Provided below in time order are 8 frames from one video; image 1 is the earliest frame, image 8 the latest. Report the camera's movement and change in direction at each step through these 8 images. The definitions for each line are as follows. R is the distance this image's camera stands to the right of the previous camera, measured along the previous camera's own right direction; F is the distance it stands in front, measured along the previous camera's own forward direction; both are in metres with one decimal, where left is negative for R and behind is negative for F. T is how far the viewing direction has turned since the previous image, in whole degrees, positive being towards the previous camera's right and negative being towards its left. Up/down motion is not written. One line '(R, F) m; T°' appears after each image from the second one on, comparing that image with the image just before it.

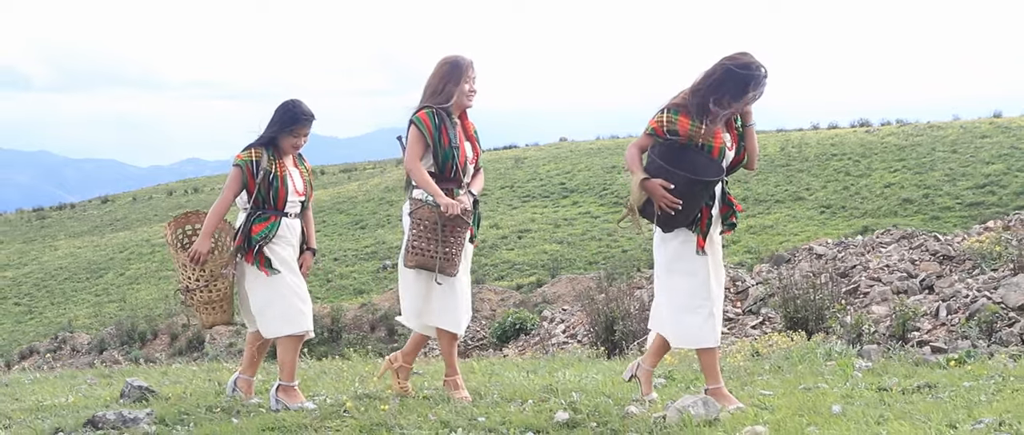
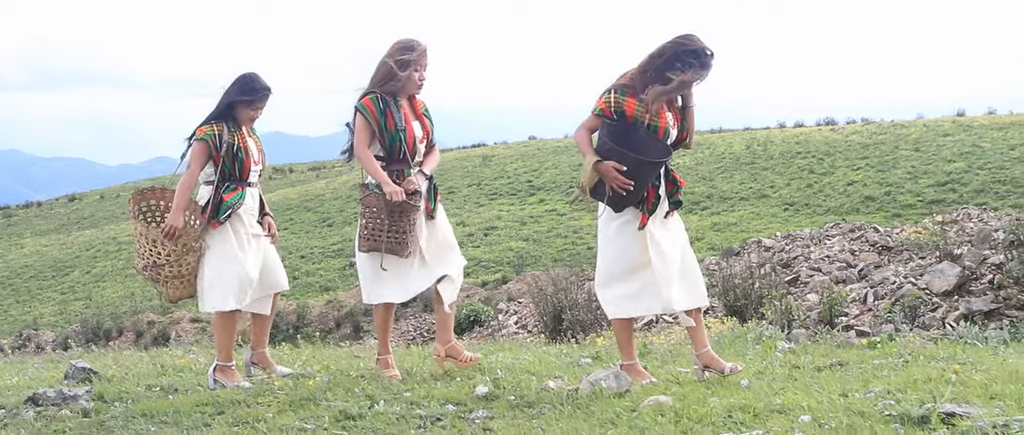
(+0.3, -0.2) m; +1°
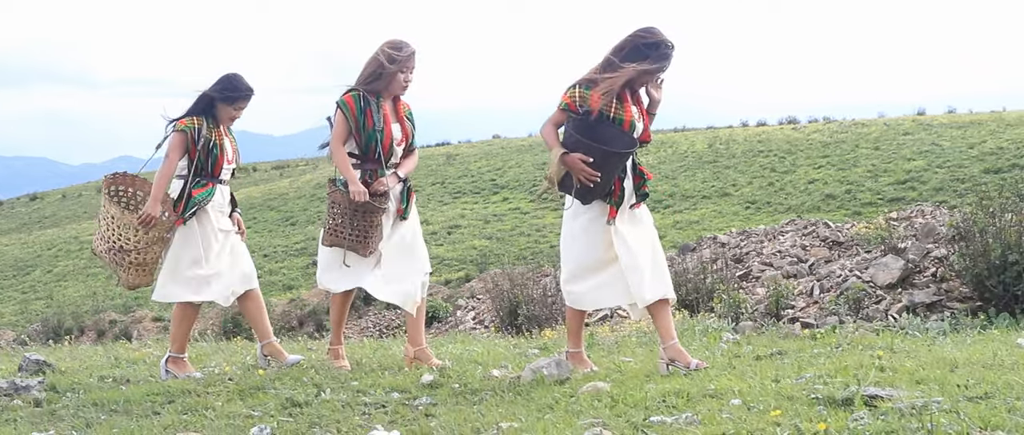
(+0.1, -0.1) m; +2°
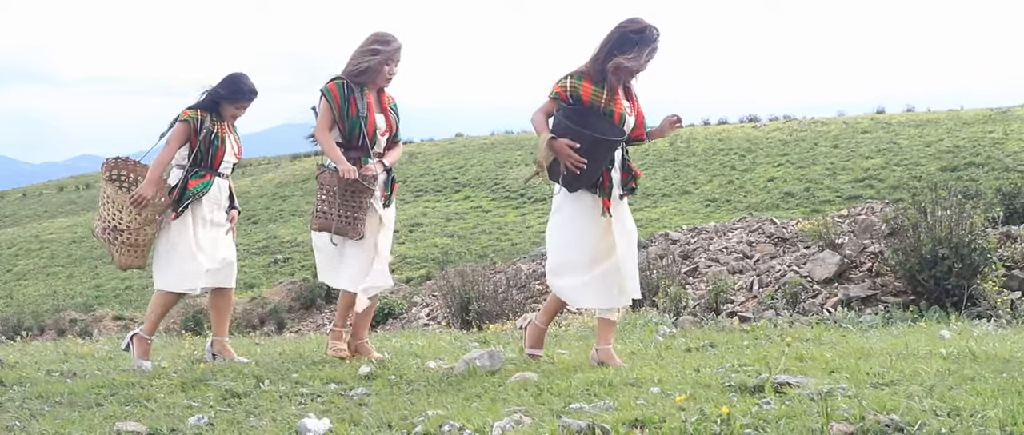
(+0.2, -0.2) m; +2°
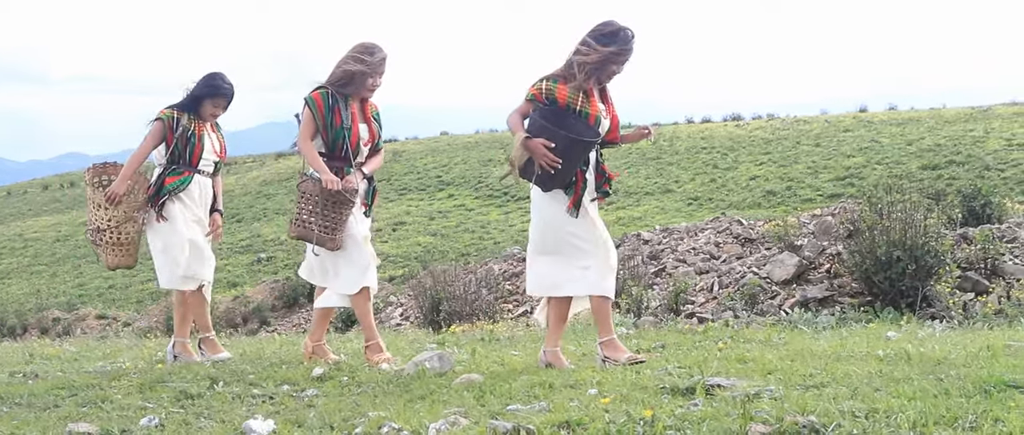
(+0.2, -0.2) m; 0°
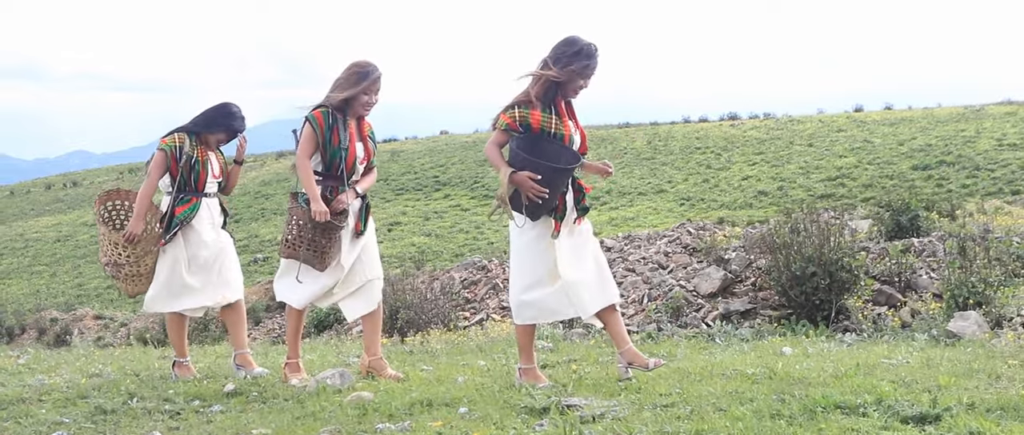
(+0.8, -0.5) m; -2°
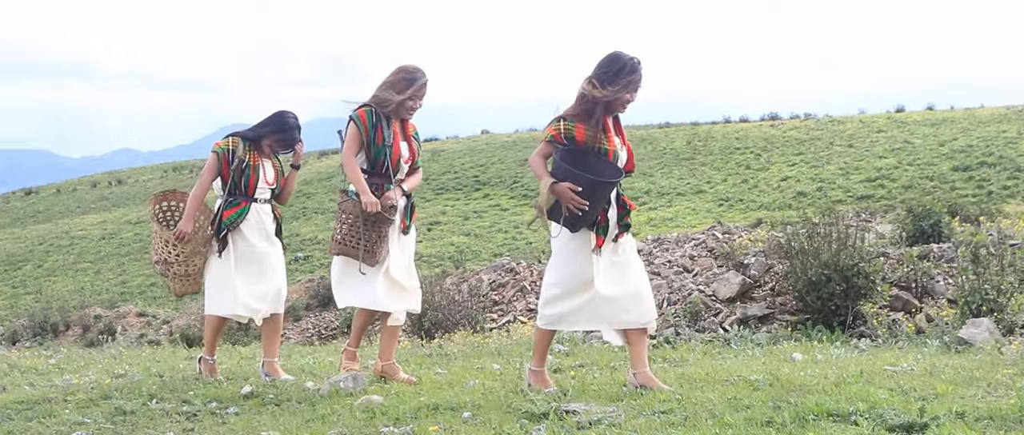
(+0.2, -0.1) m; -3°
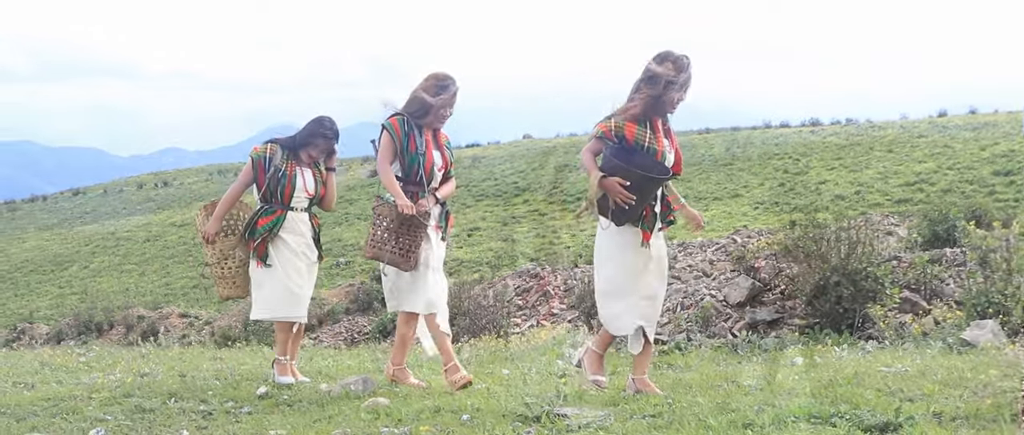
(+0.3, -0.2) m; -3°
